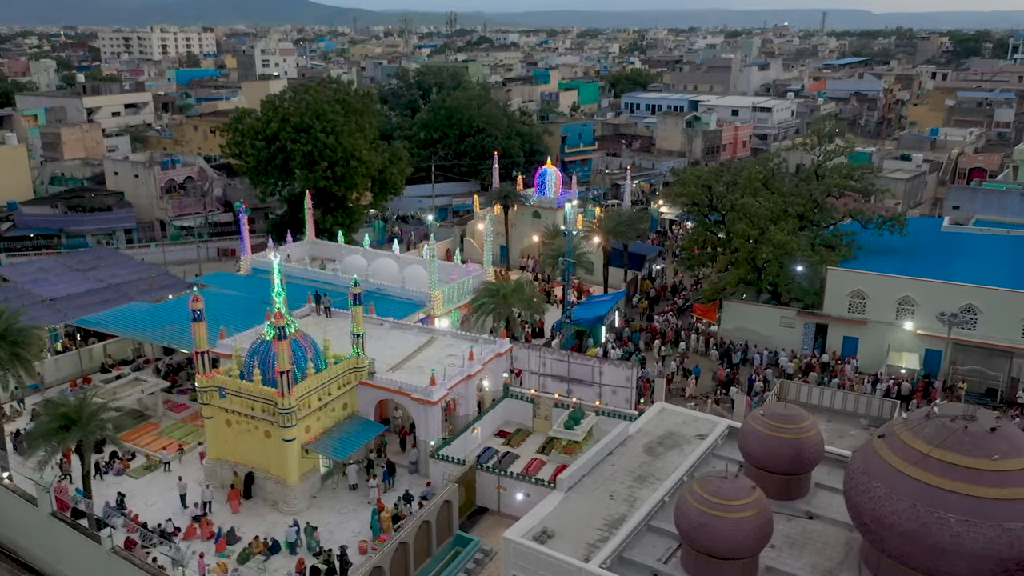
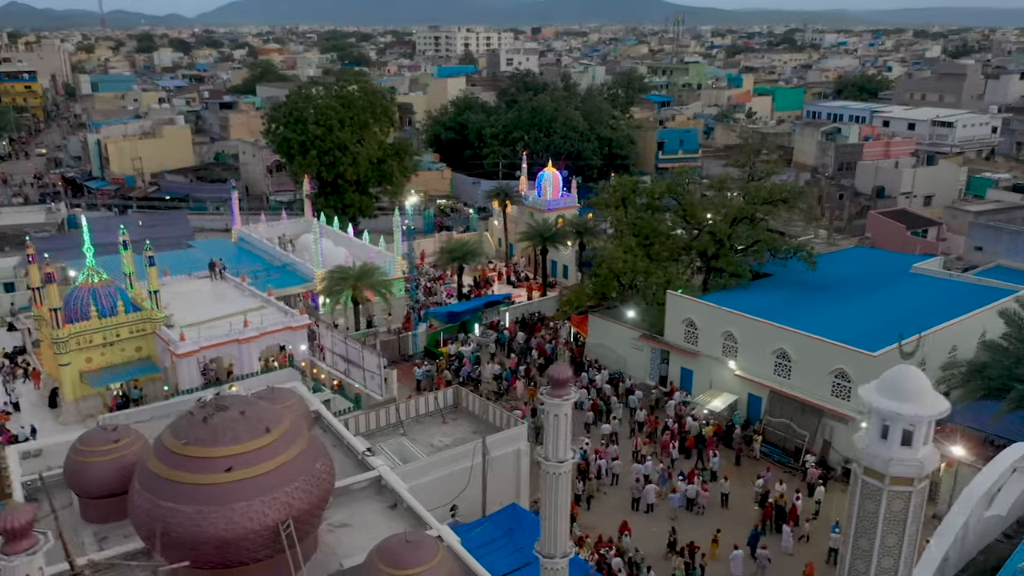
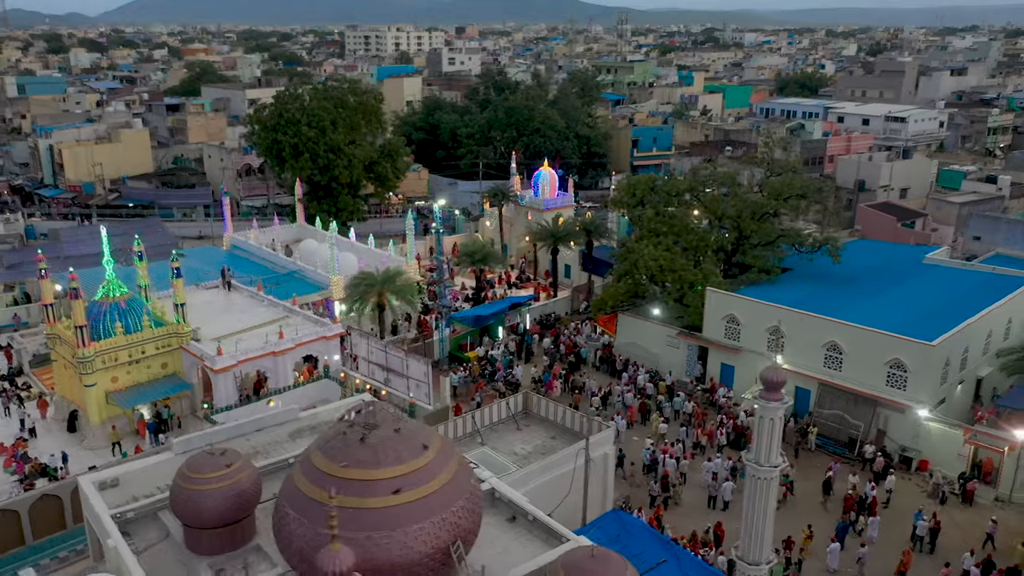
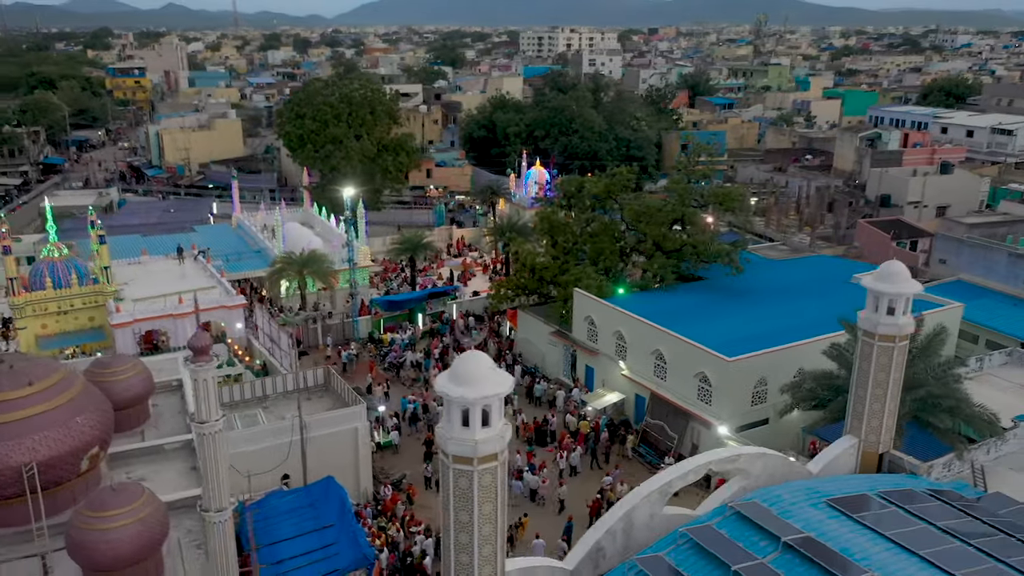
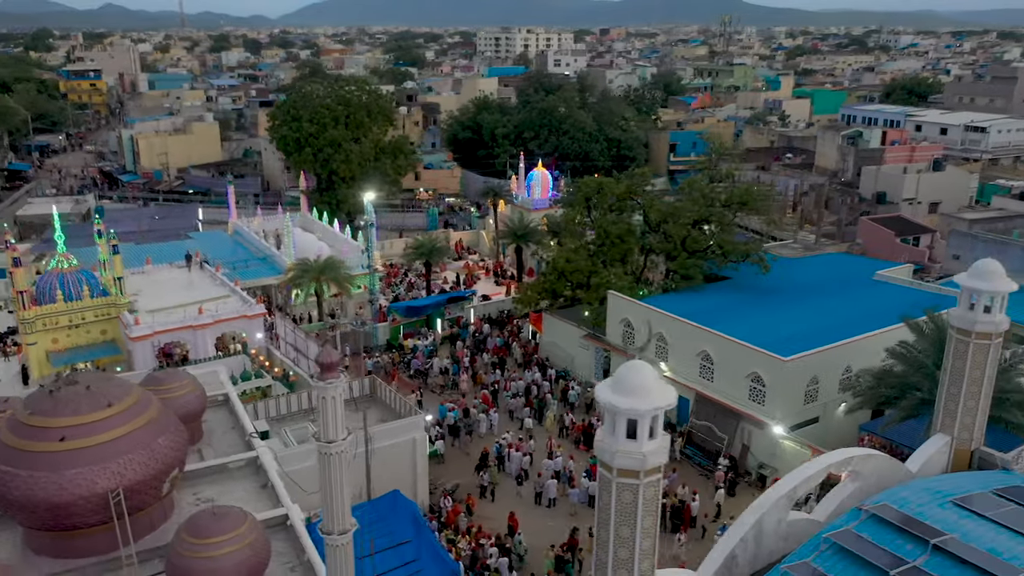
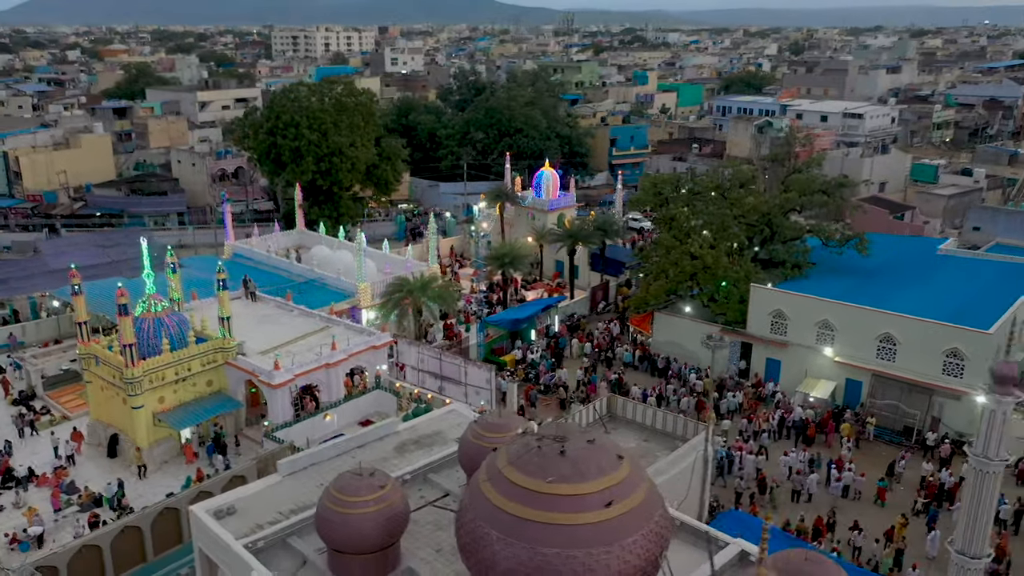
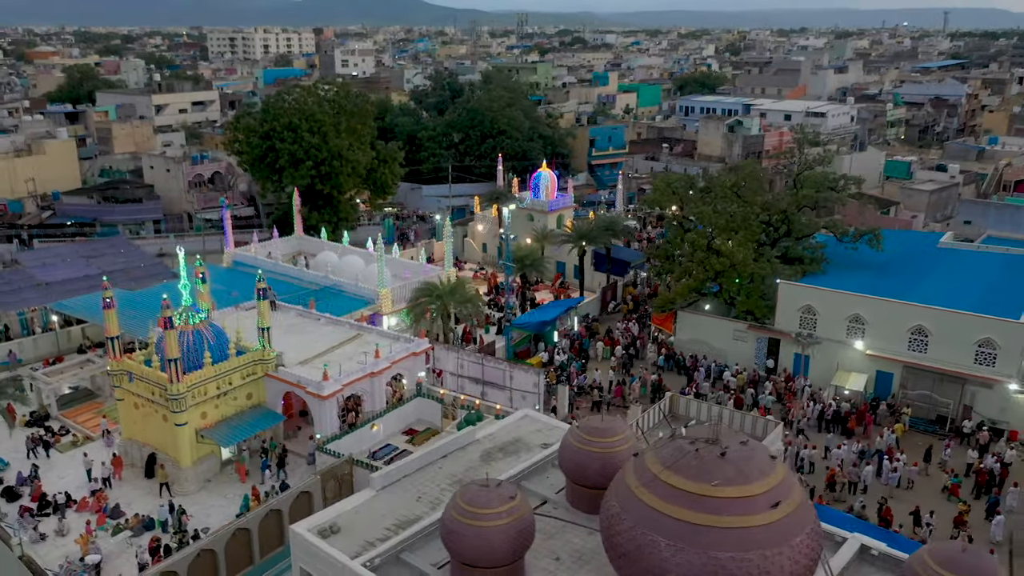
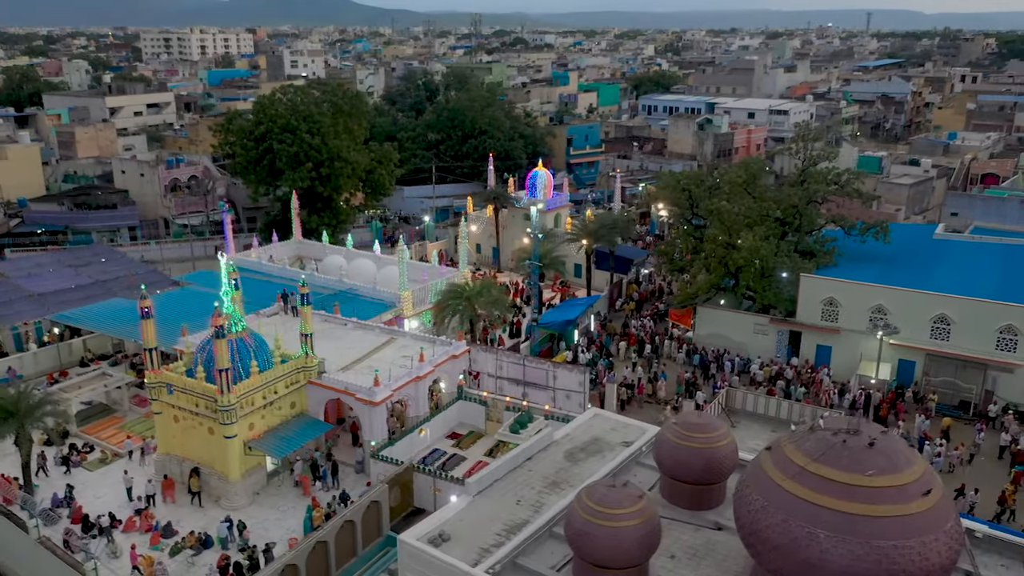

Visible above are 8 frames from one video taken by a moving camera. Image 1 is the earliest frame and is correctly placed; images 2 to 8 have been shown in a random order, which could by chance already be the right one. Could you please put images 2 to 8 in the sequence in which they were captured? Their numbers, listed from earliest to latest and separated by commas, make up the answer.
8, 7, 6, 3, 2, 5, 4
